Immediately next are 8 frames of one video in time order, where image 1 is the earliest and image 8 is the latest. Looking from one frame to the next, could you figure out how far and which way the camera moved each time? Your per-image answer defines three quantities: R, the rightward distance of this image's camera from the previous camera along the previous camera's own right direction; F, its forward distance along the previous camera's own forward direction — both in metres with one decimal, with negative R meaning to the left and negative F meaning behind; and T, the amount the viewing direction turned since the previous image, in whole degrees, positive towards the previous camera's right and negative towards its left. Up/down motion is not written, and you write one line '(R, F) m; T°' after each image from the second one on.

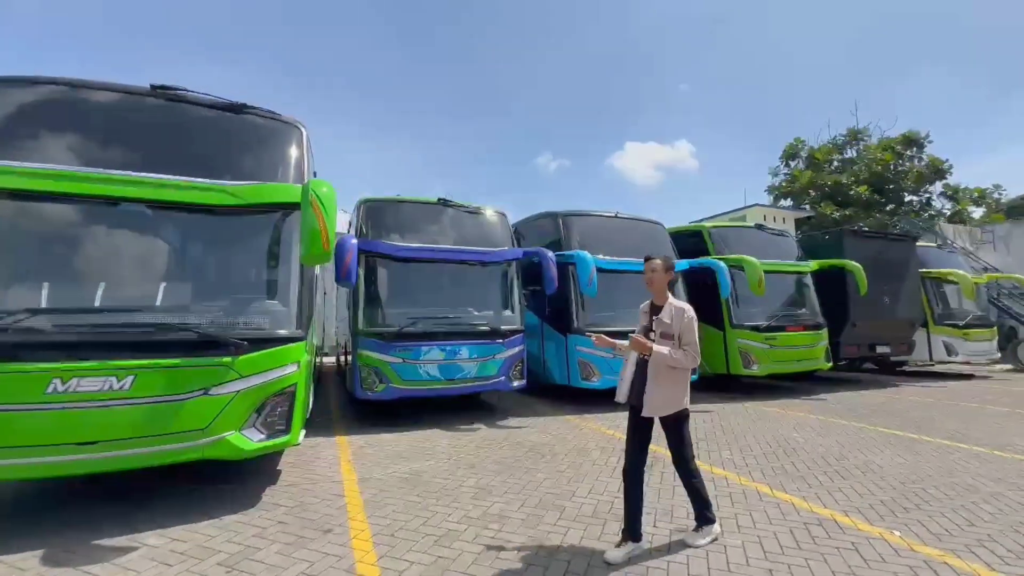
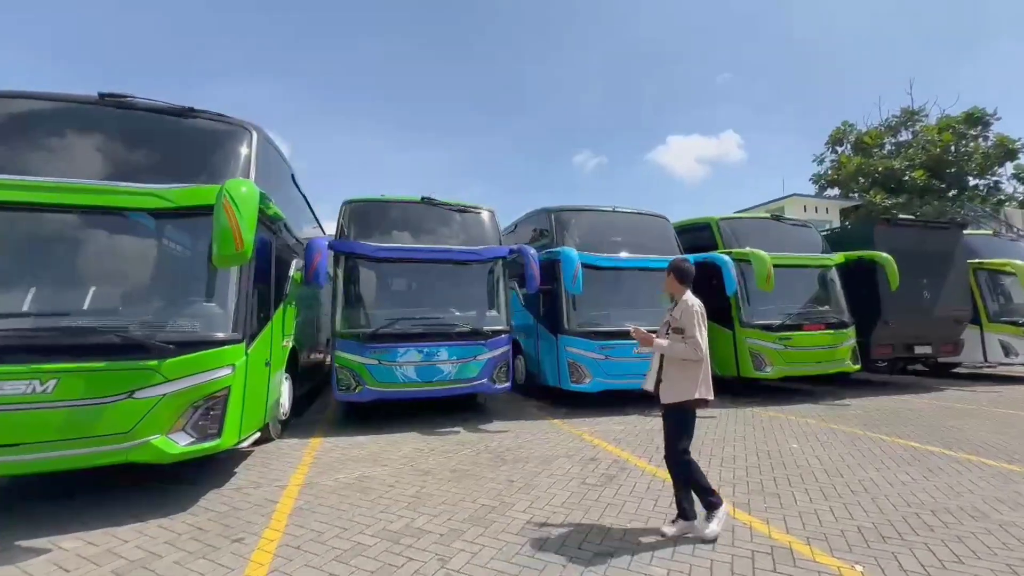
(+1.1, +0.3) m; -5°
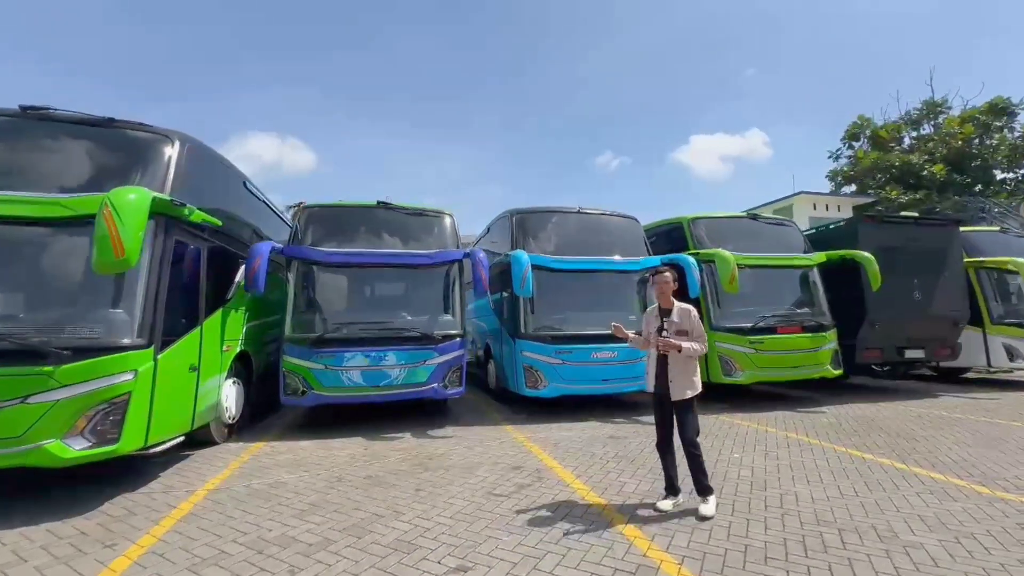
(+1.3, +0.1) m; -3°
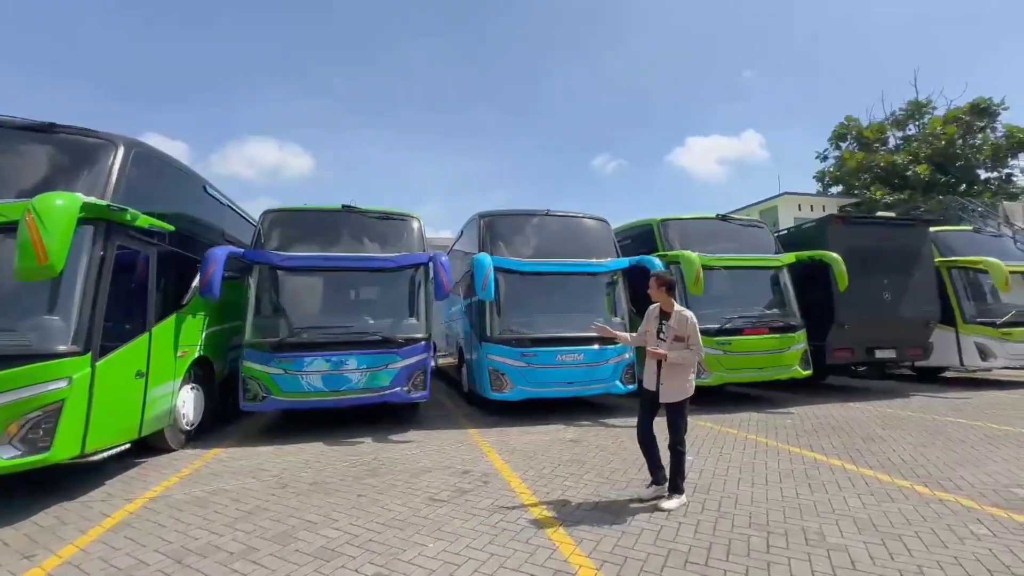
(+0.6, 0.0) m; 0°
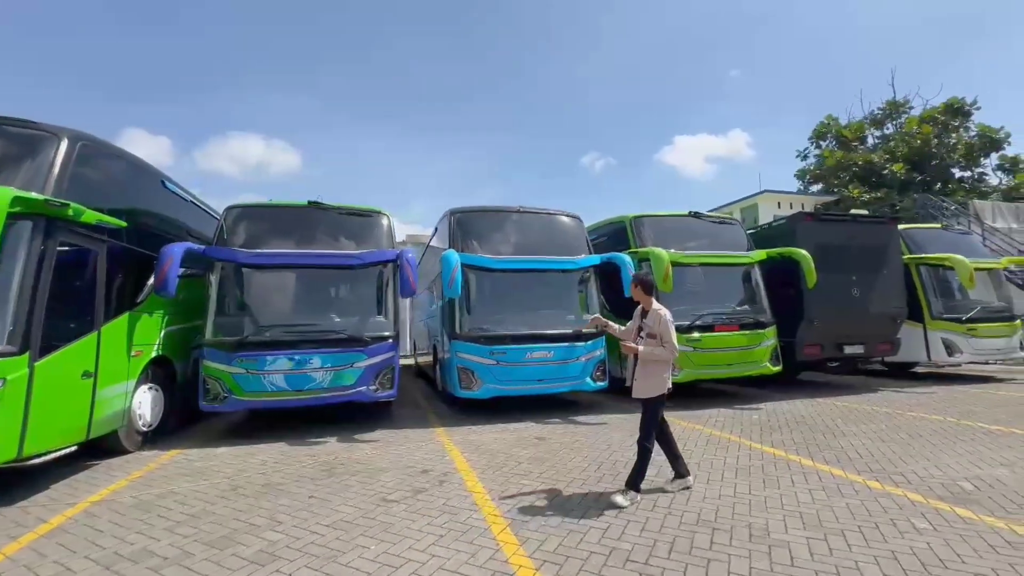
(+0.4, +0.1) m; +1°
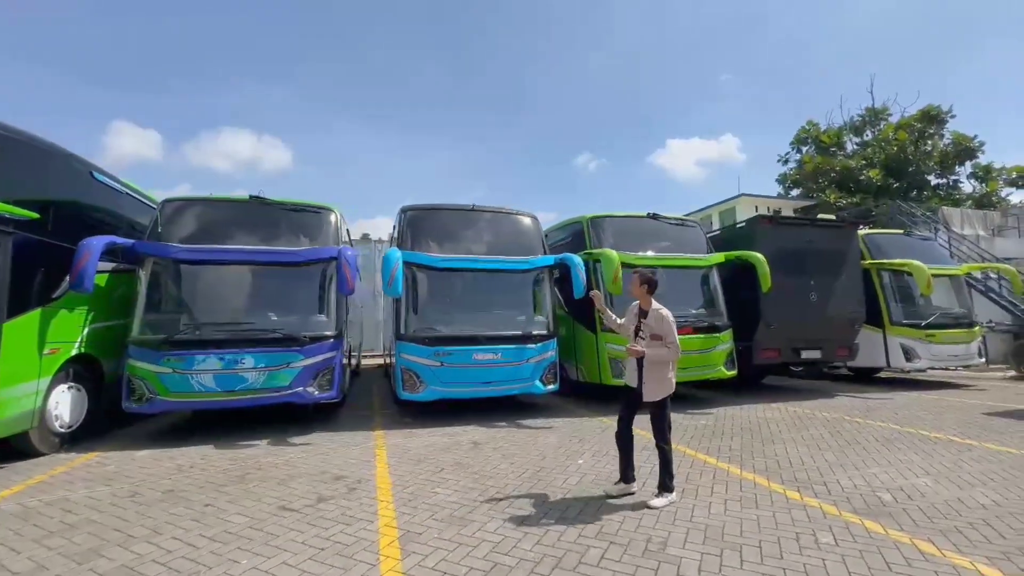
(+0.8, +0.2) m; +1°
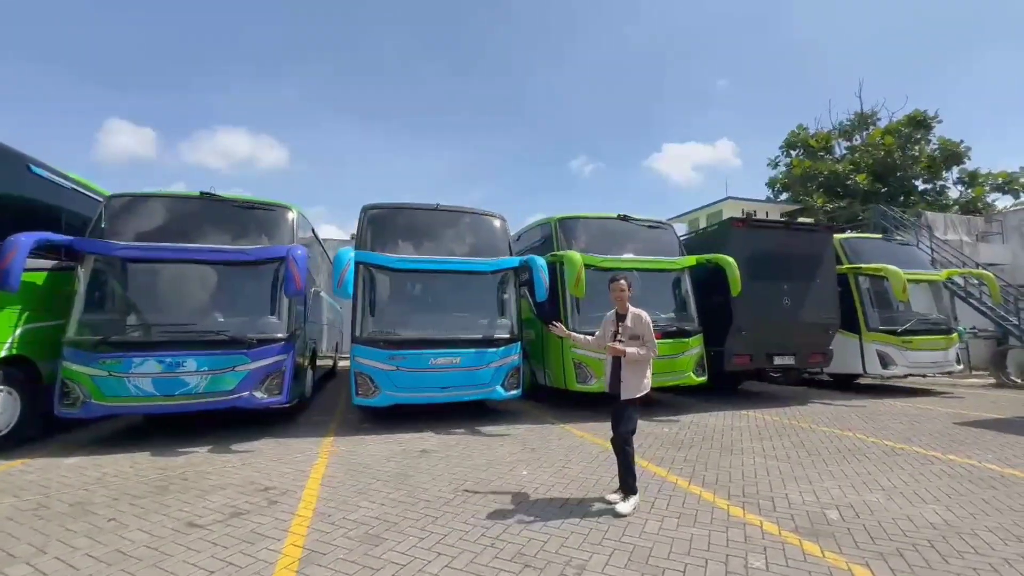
(+0.7, +0.3) m; 0°
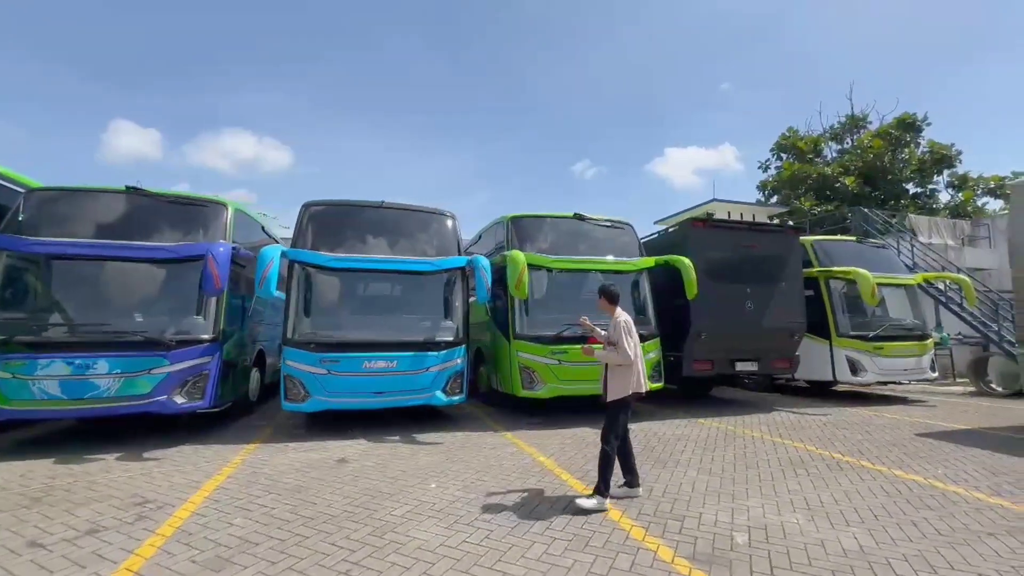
(+1.1, +0.4) m; 0°
